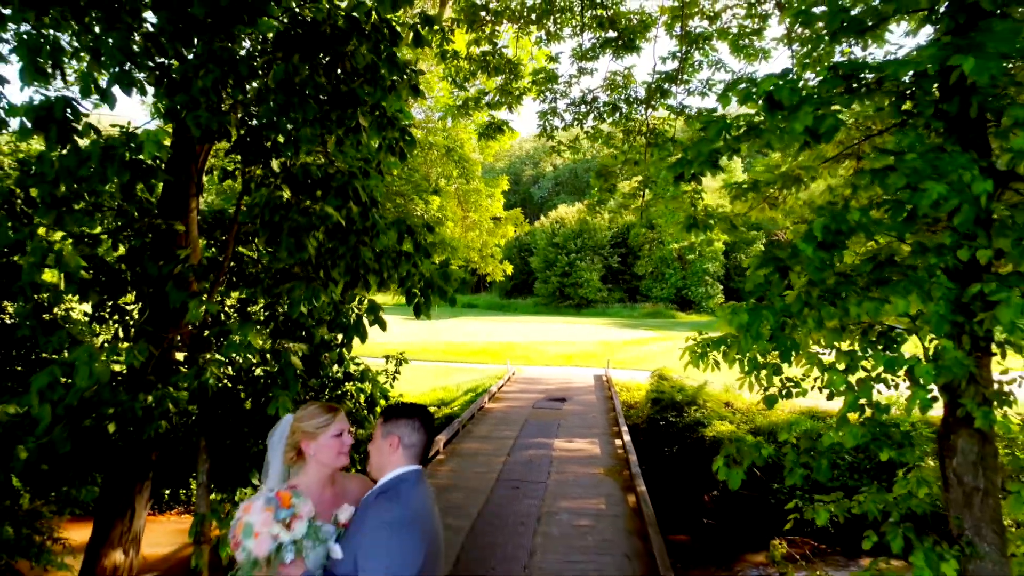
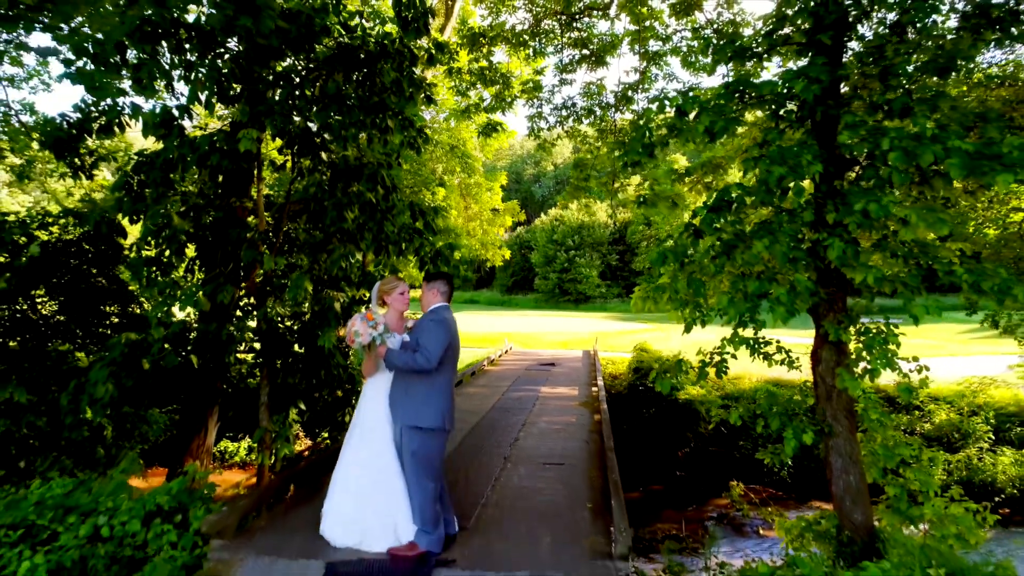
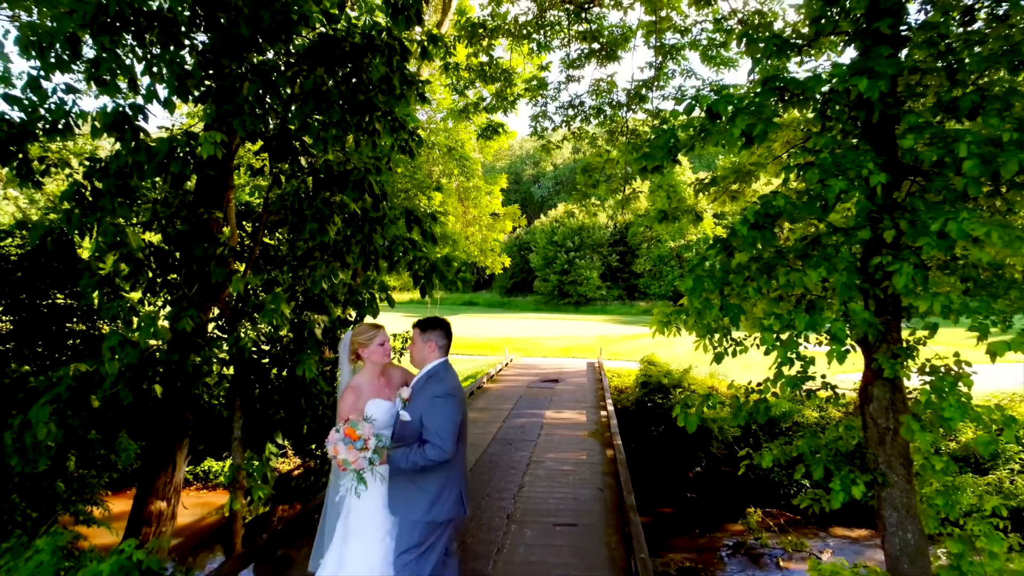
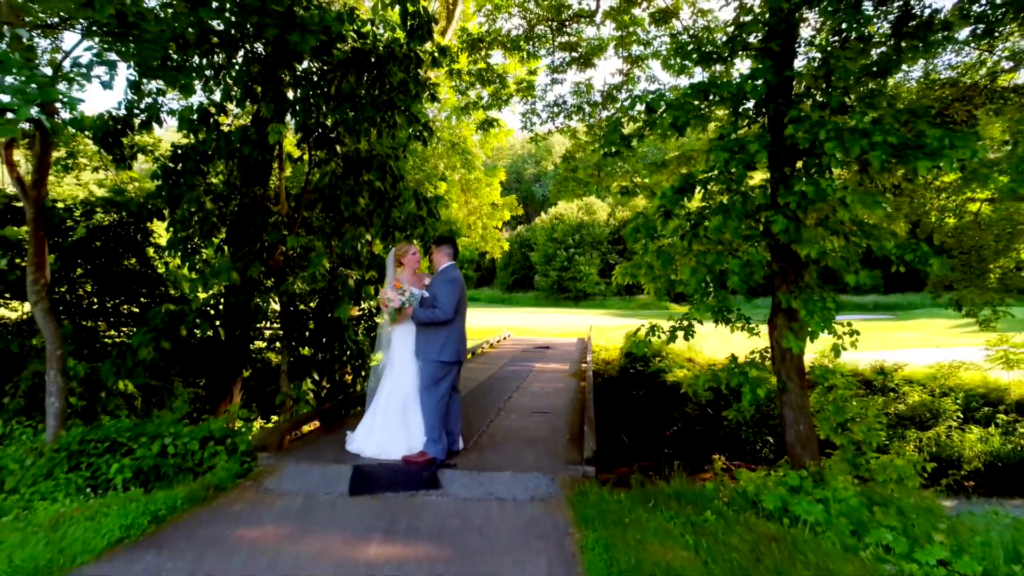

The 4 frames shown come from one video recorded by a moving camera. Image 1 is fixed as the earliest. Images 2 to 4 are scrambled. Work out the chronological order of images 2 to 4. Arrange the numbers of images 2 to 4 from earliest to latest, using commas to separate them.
3, 2, 4
